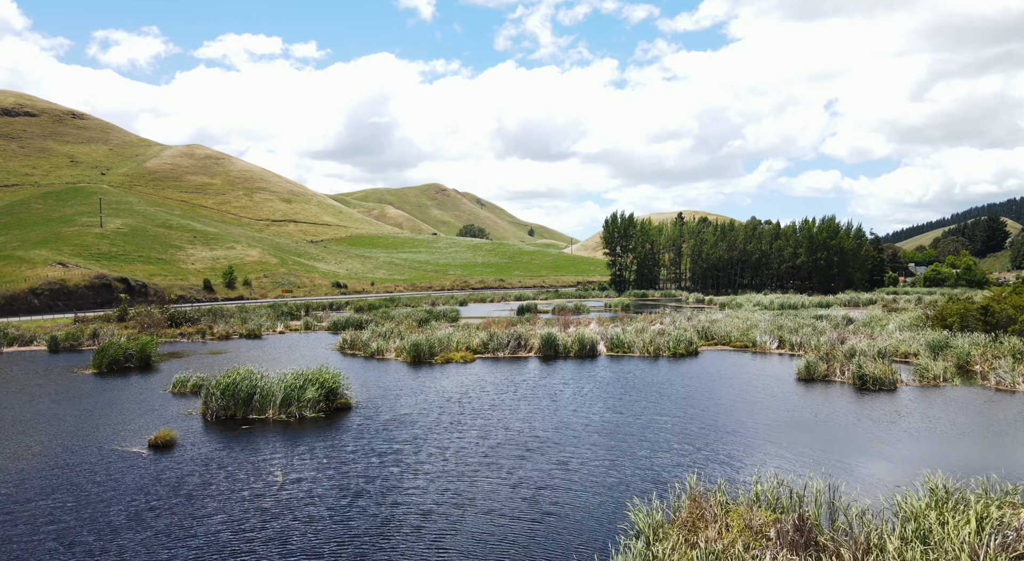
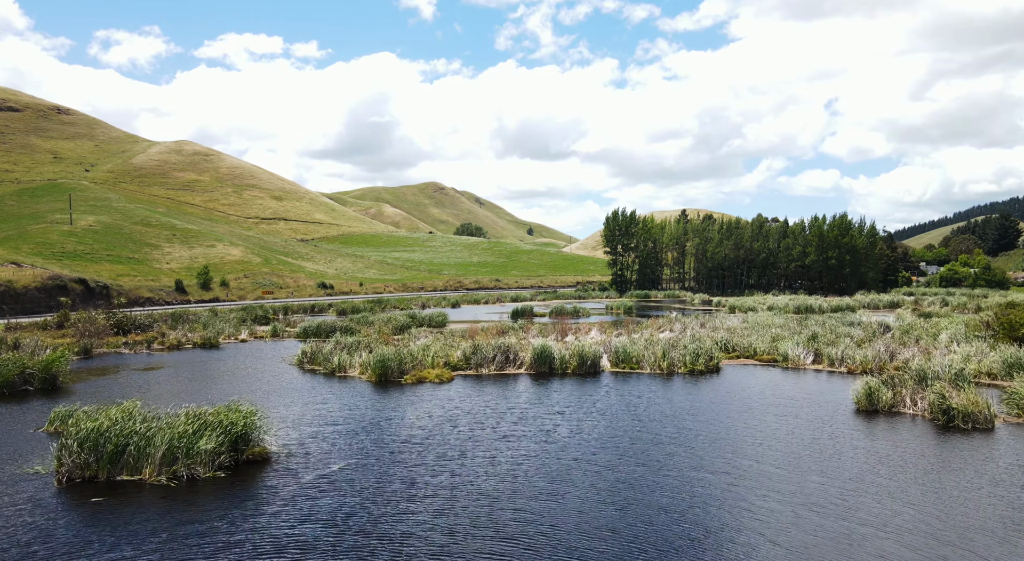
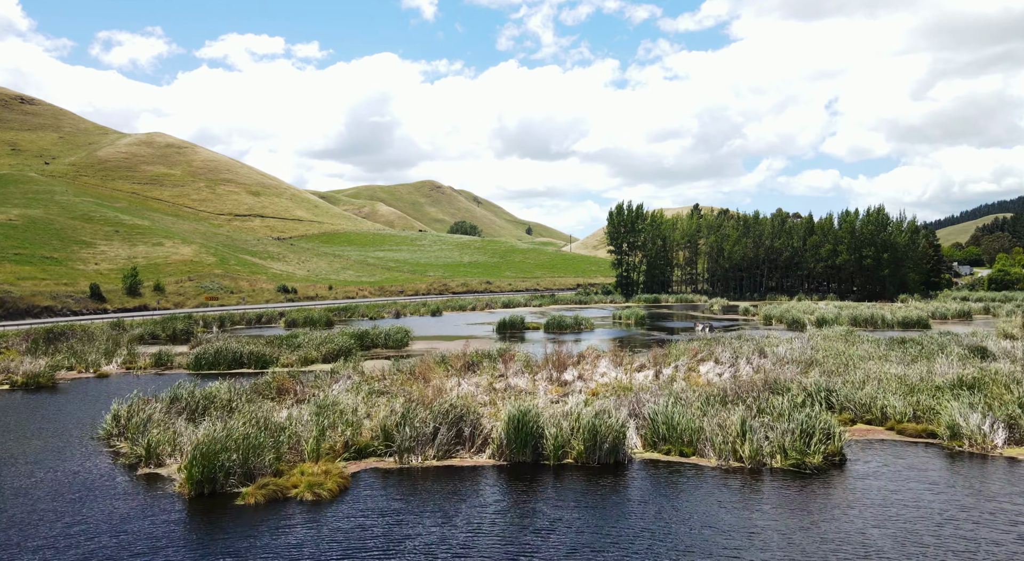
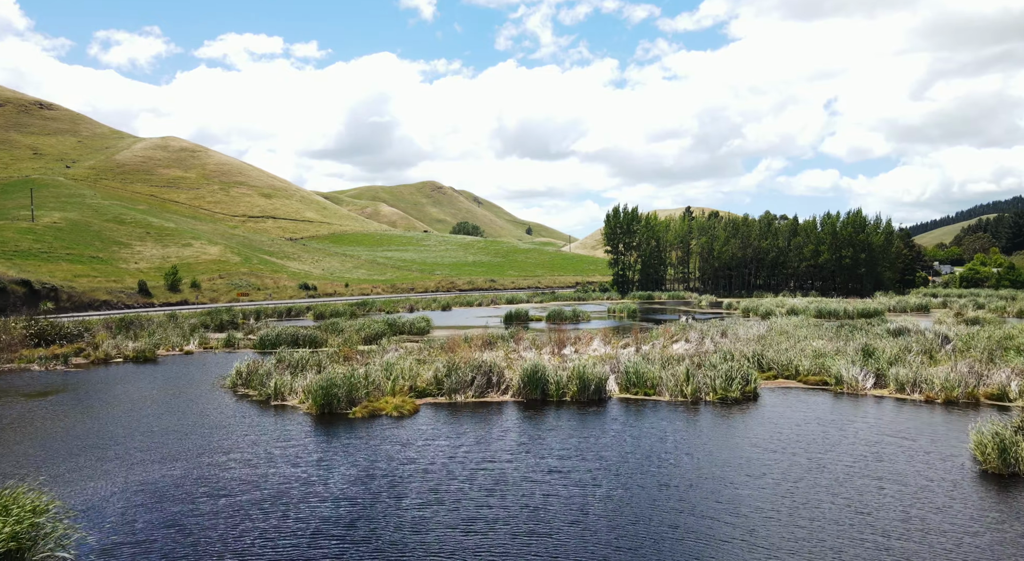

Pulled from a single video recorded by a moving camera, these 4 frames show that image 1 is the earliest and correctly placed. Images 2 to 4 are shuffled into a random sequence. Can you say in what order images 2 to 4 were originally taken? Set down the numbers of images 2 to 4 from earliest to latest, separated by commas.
2, 4, 3
